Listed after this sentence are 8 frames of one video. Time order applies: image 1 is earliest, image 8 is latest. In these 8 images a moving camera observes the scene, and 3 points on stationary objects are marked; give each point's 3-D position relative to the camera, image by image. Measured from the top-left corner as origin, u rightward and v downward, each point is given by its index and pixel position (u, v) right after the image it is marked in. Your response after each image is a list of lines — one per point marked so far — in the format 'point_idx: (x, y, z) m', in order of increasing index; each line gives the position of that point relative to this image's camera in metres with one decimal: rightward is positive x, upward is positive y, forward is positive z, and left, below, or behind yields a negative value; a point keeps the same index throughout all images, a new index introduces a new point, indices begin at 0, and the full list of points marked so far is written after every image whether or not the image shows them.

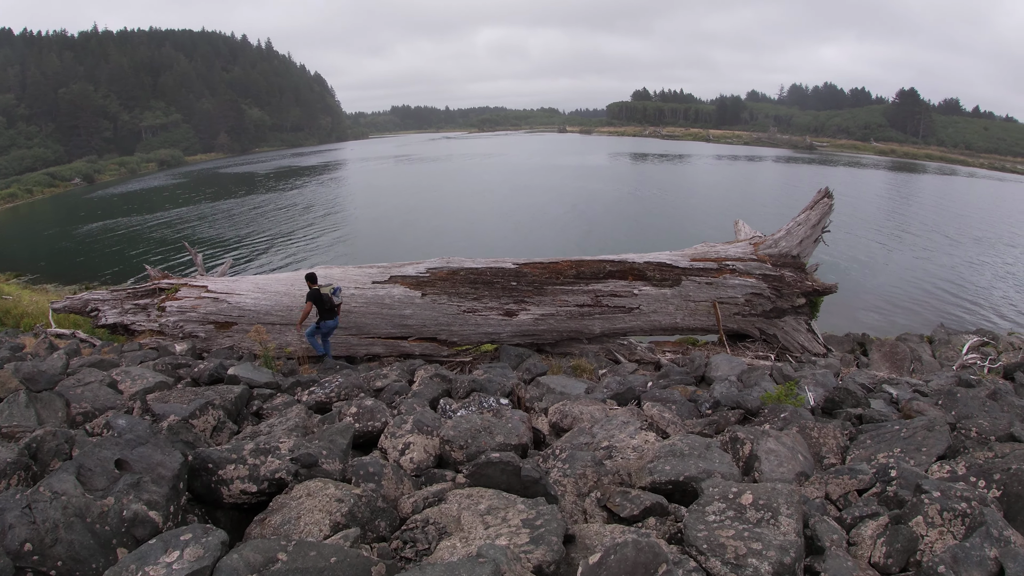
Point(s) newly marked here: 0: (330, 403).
0: (-2.3, -1.7, +7.1) m
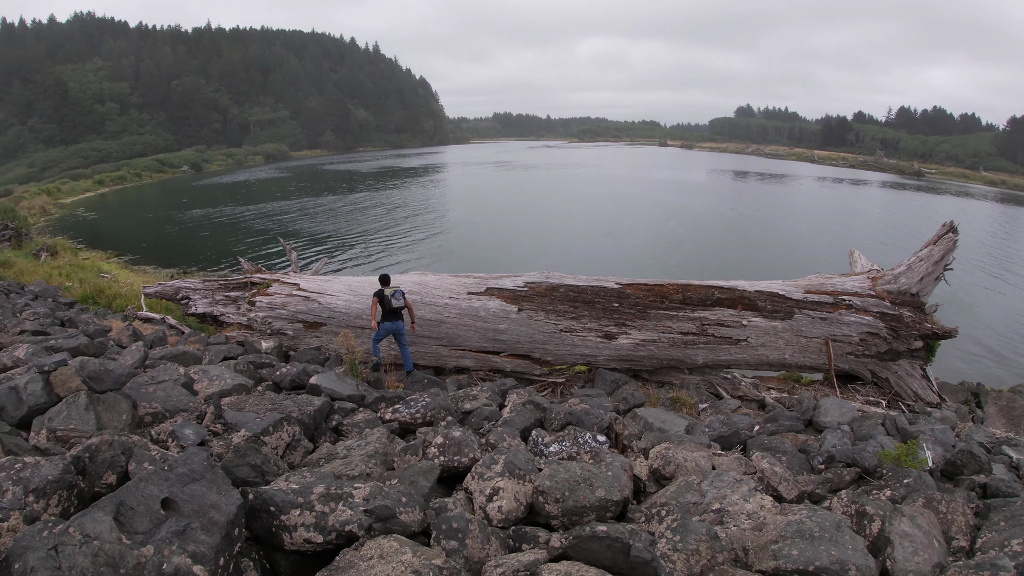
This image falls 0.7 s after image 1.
0: (-1.2, -1.8, +6.8) m
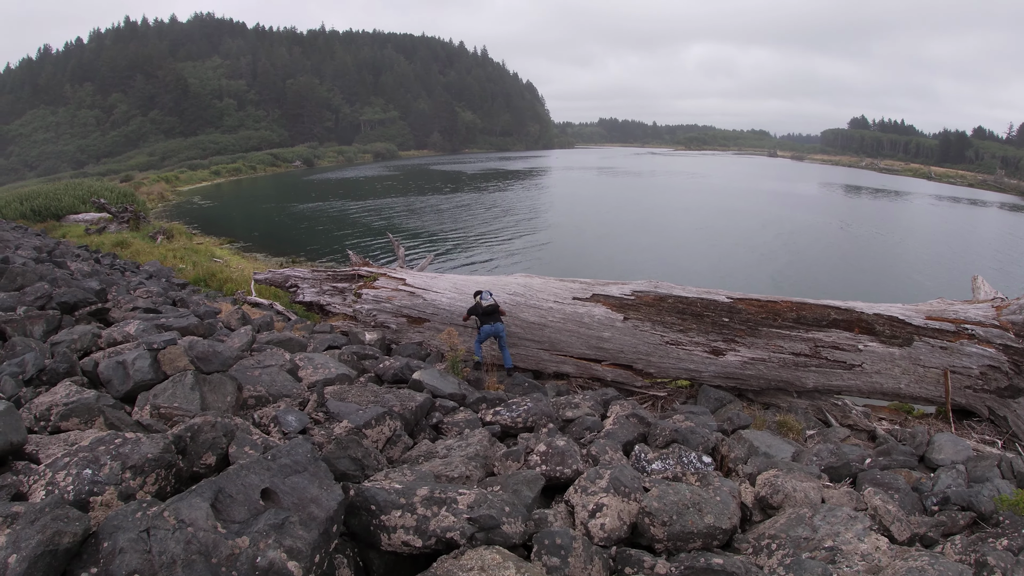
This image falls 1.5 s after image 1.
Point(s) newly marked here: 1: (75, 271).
0: (0.0, -1.8, +6.8) m
1: (-8.6, +0.3, +10.7) m
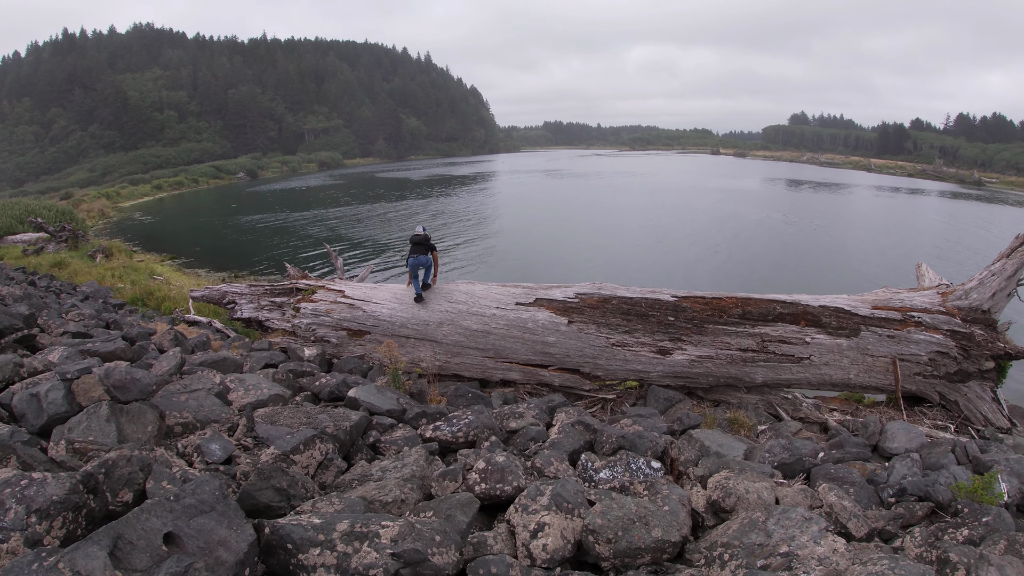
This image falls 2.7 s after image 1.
0: (-0.7, -1.9, +6.6) m
1: (-9.4, -0.1, +10.1) m
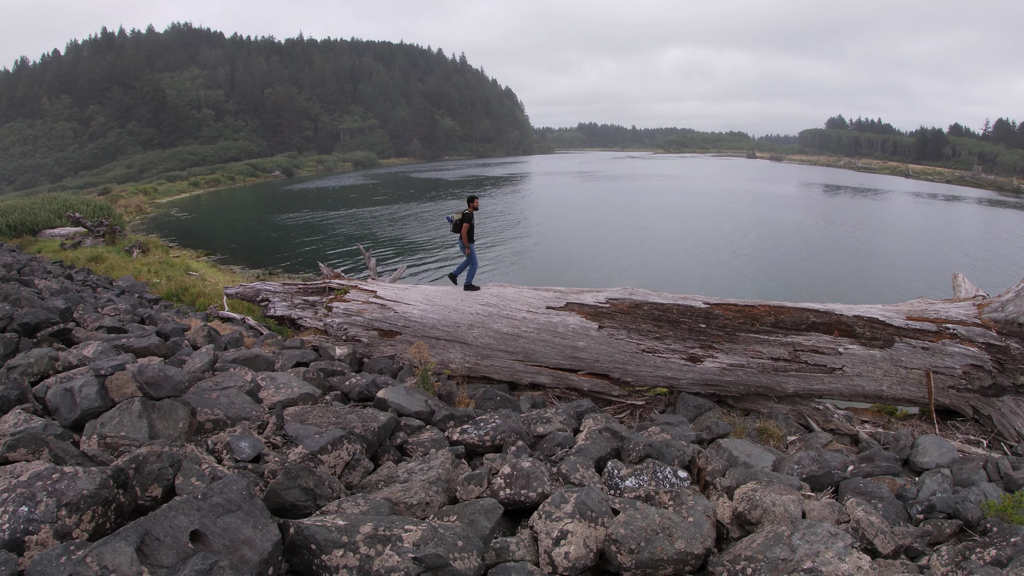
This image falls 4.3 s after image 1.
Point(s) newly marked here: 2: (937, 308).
0: (-0.3, -1.9, +6.7) m
1: (-8.9, 0.0, +10.4) m
2: (+6.5, -0.3, +8.4) m
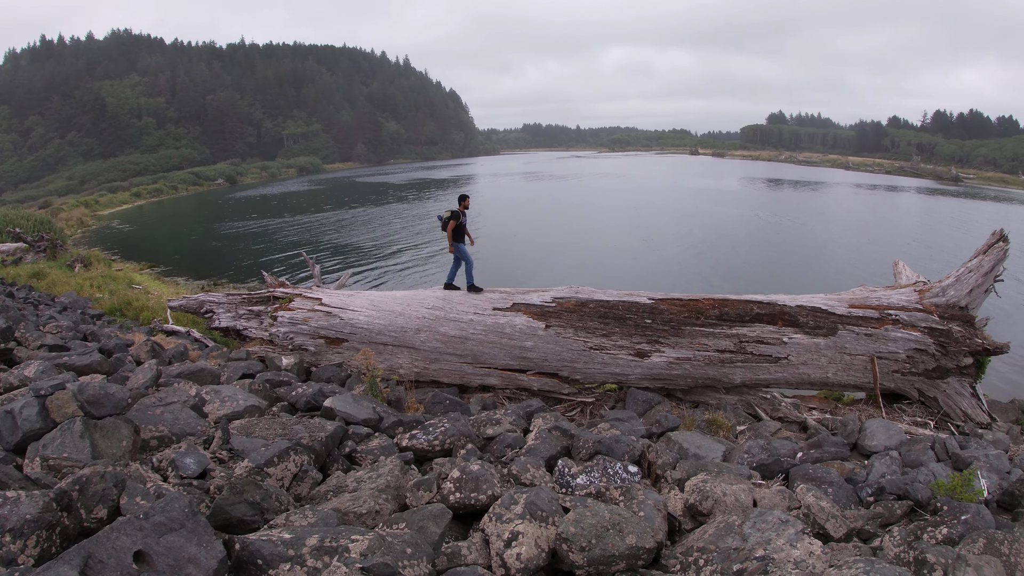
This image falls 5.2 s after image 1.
0: (-0.9, -2.0, +6.6) m
1: (-9.7, -0.3, +10.0) m
2: (+5.7, -0.1, +8.6) m
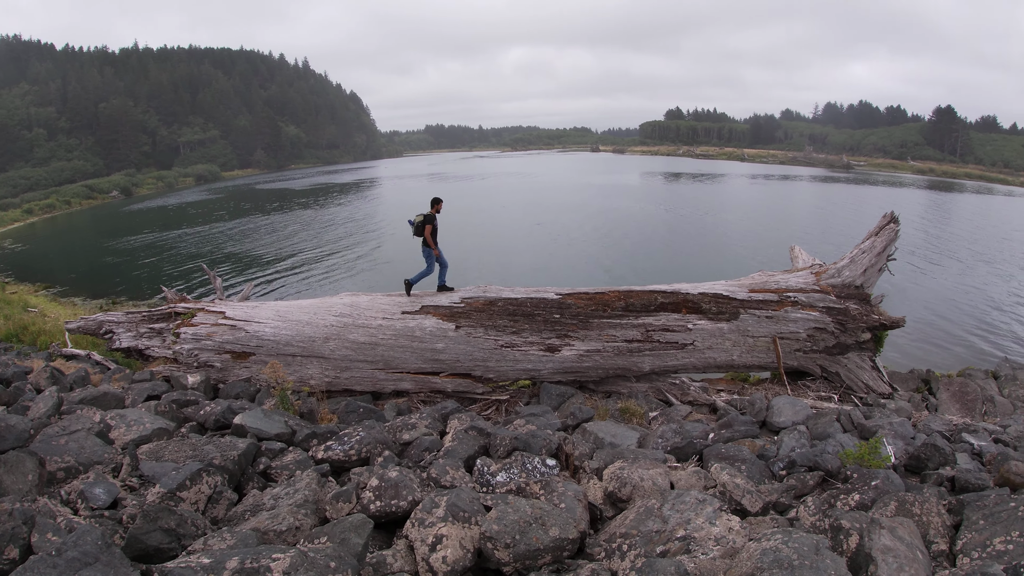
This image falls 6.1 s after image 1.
0: (-1.9, -2.0, +6.5) m
1: (-11.1, -0.9, +9.0) m
2: (+4.4, +0.2, +9.1) m
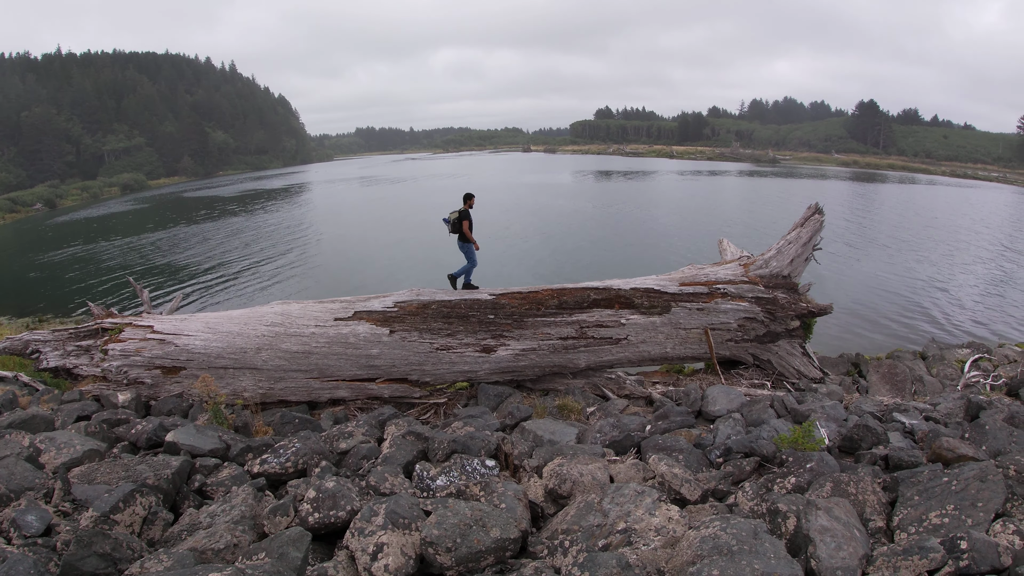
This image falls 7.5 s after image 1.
0: (-2.6, -2.1, +6.4) m
1: (-12.0, -1.3, +8.3) m
2: (+3.5, +0.3, +9.4) m
